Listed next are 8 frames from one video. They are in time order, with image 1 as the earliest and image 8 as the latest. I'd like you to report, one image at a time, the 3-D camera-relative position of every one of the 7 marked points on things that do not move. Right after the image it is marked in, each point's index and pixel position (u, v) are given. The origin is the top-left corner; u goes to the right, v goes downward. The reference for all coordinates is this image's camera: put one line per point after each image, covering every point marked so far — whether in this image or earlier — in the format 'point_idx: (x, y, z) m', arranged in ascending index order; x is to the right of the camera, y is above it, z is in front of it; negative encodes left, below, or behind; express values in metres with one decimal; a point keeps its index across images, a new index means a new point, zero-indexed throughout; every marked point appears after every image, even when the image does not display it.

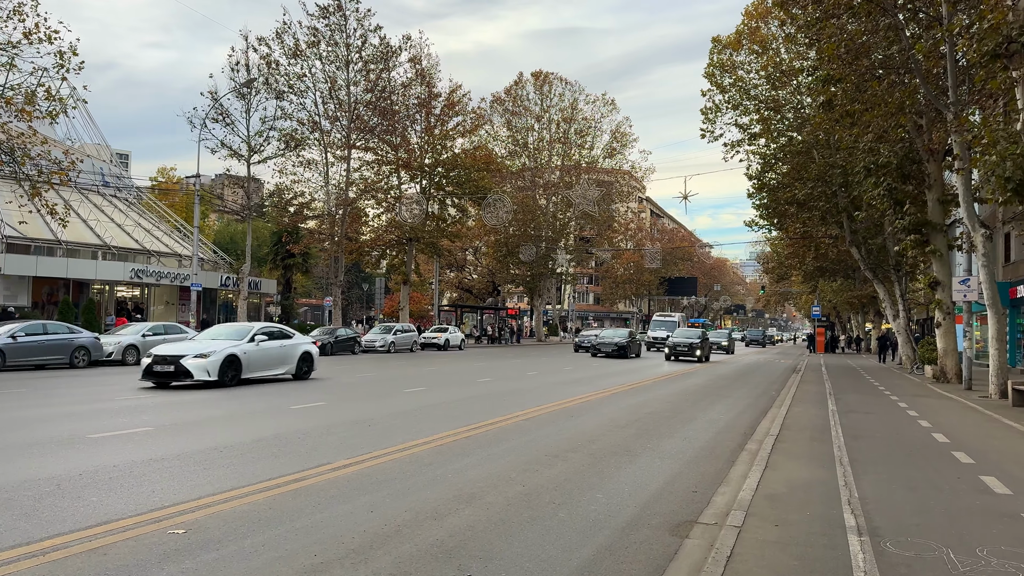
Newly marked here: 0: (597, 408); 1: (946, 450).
0: (+1.4, -2.0, +13.0) m
1: (+5.1, -1.9, +9.2) m
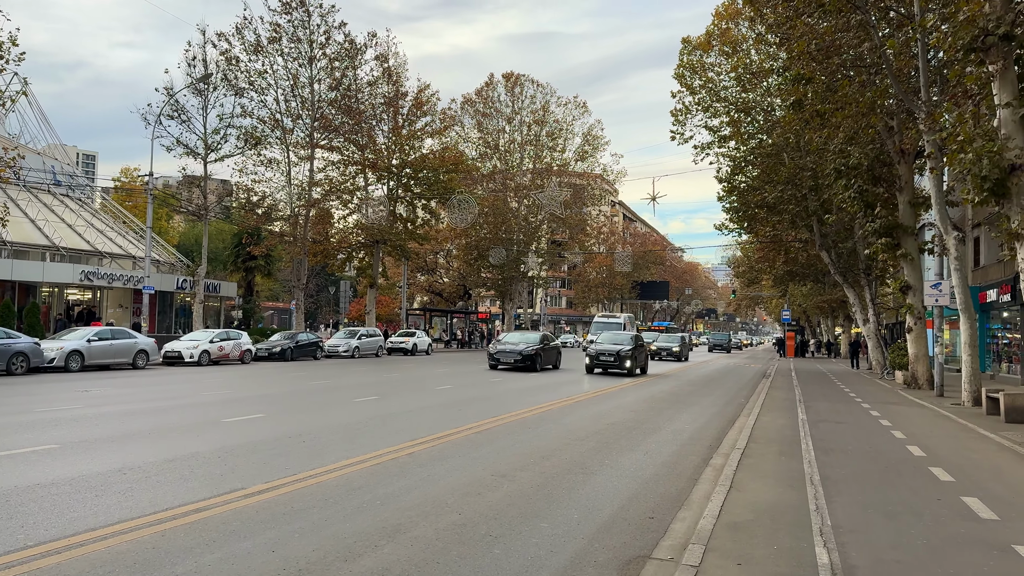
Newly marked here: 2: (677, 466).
0: (+0.7, -2.0, +12.2) m
1: (+4.5, -2.0, +8.6) m
2: (+1.9, -2.0, +8.9) m
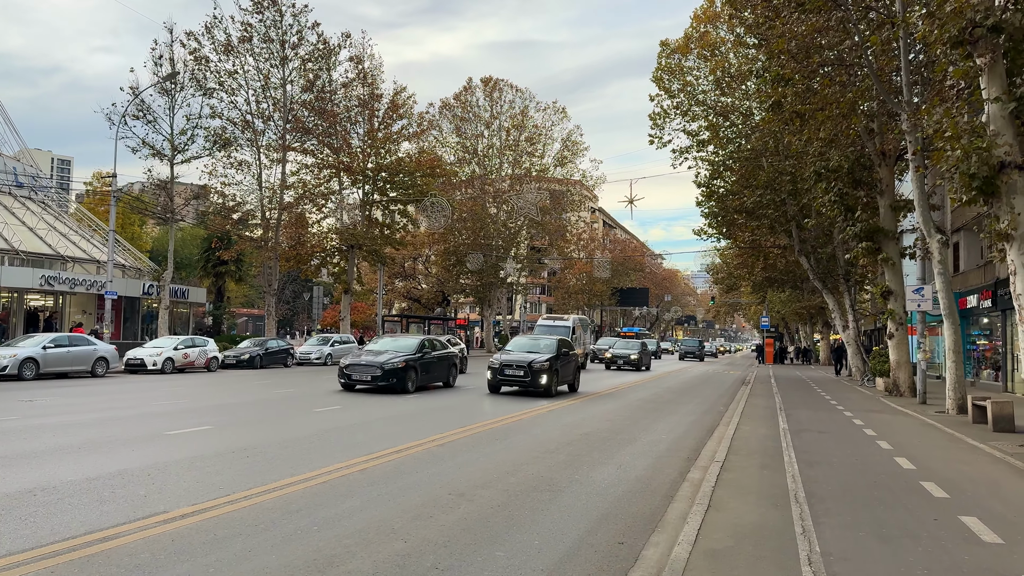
0: (+0.2, -2.1, +11.6) m
1: (+4.2, -2.0, +8.0) m
2: (+1.5, -2.0, +8.2) m
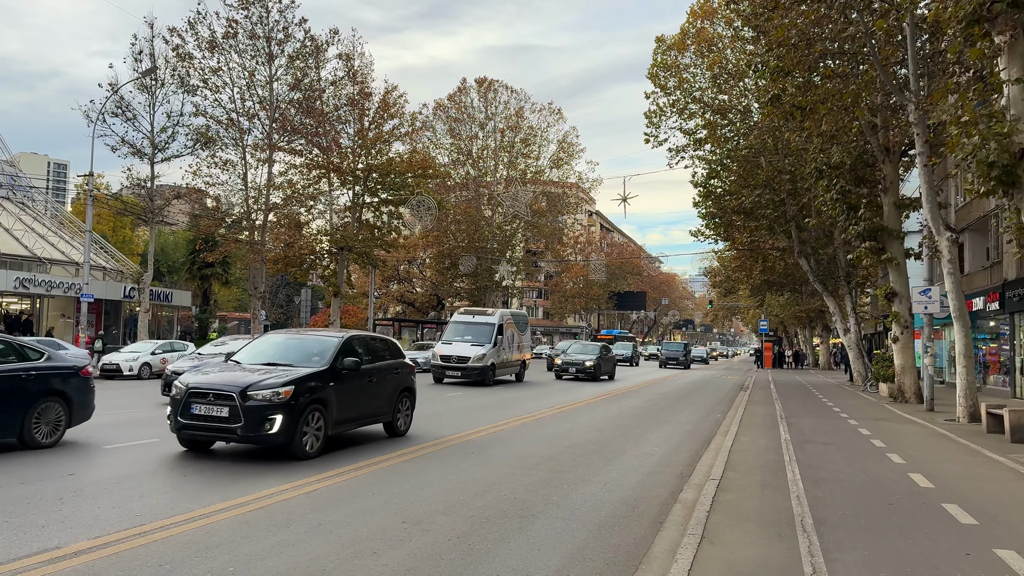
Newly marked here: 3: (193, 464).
0: (-0.1, -2.1, +10.7) m
1: (+3.9, -2.0, +7.1) m
2: (+1.2, -2.0, +7.3) m
3: (-3.3, -1.8, +8.2) m
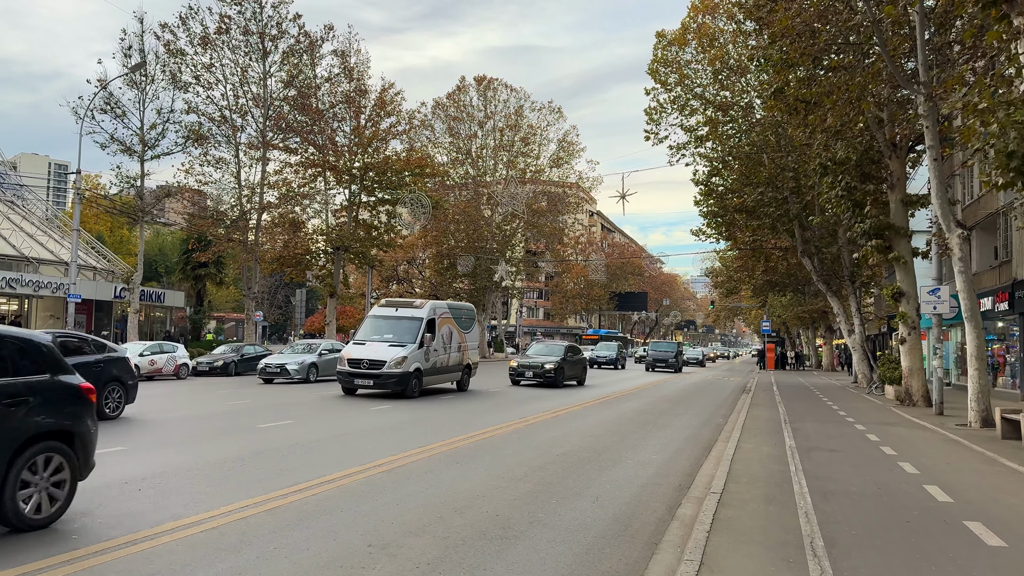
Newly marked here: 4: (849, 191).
0: (-0.2, -2.1, +10.1) m
1: (+3.7, -2.0, +6.5) m
2: (+1.0, -2.0, +6.7) m
3: (-3.5, -1.8, +7.6) m
4: (+8.3, +2.4, +19.5) m
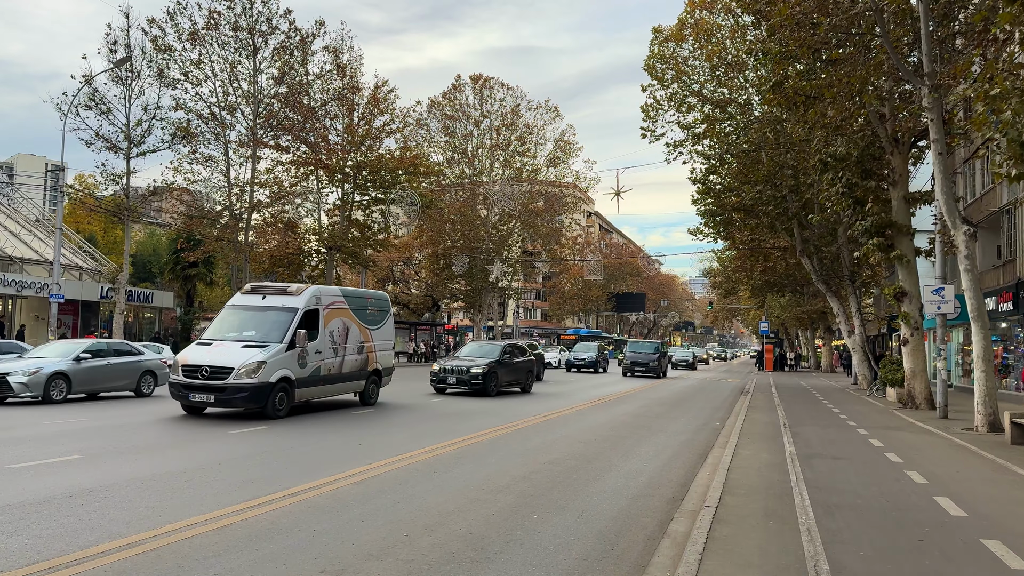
0: (-0.4, -2.0, +9.5) m
1: (+3.5, -1.9, +6.0) m
2: (+0.8, -1.9, +6.2) m
3: (-3.7, -1.8, +7.1) m
4: (+8.1, +2.4, +18.9) m
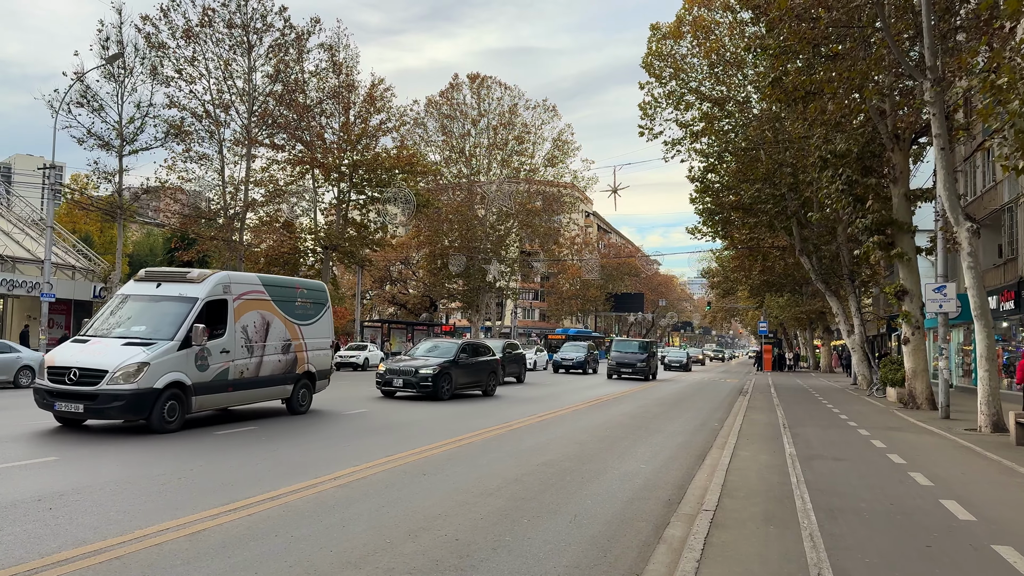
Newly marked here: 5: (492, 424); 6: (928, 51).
0: (-0.5, -2.0, +9.2) m
1: (+3.5, -1.9, +5.7) m
2: (+0.8, -1.9, +5.9) m
3: (-3.8, -1.7, +6.8) m
4: (+8.0, +2.5, +18.7) m
5: (-0.4, -2.2, +12.9) m
6: (+7.7, +4.4, +14.5) m
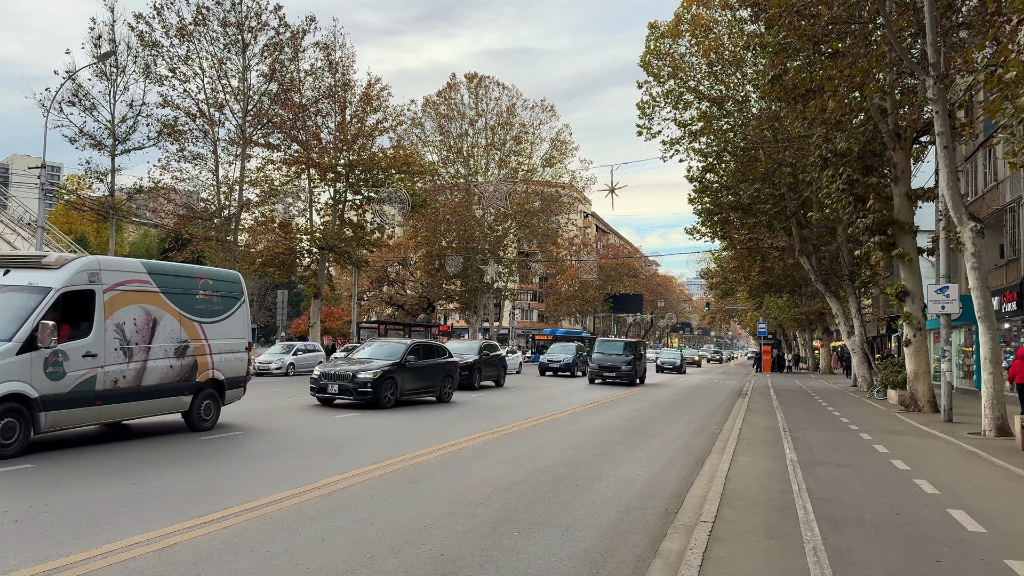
0: (-0.6, -2.0, +8.9) m
1: (+3.4, -1.9, +5.4) m
2: (+0.7, -1.9, +5.6) m
3: (-3.8, -1.8, +6.5) m
4: (+7.9, +2.4, +18.4) m
5: (-0.4, -2.3, +12.7) m
6: (+7.6, +4.4, +14.2) m
